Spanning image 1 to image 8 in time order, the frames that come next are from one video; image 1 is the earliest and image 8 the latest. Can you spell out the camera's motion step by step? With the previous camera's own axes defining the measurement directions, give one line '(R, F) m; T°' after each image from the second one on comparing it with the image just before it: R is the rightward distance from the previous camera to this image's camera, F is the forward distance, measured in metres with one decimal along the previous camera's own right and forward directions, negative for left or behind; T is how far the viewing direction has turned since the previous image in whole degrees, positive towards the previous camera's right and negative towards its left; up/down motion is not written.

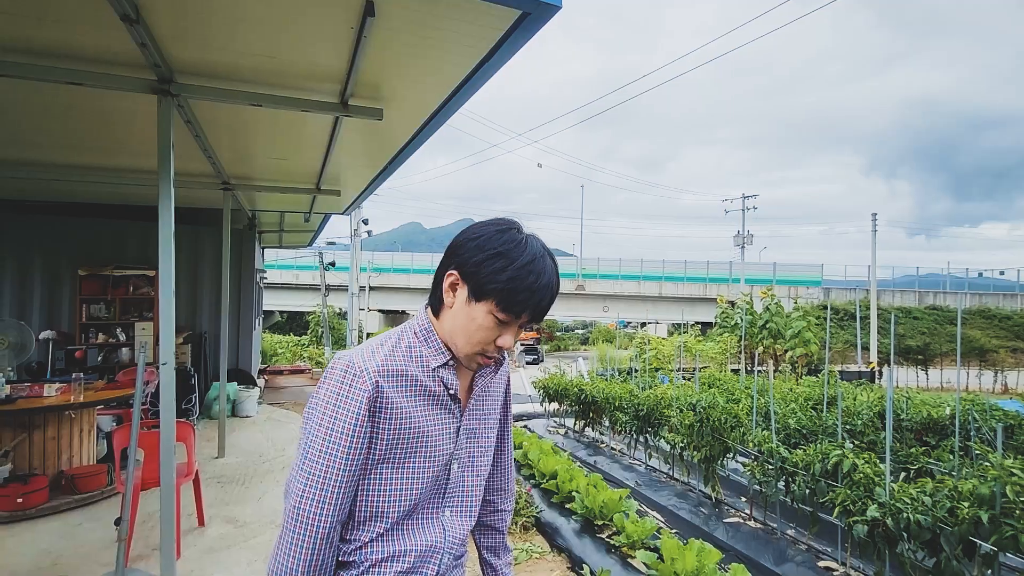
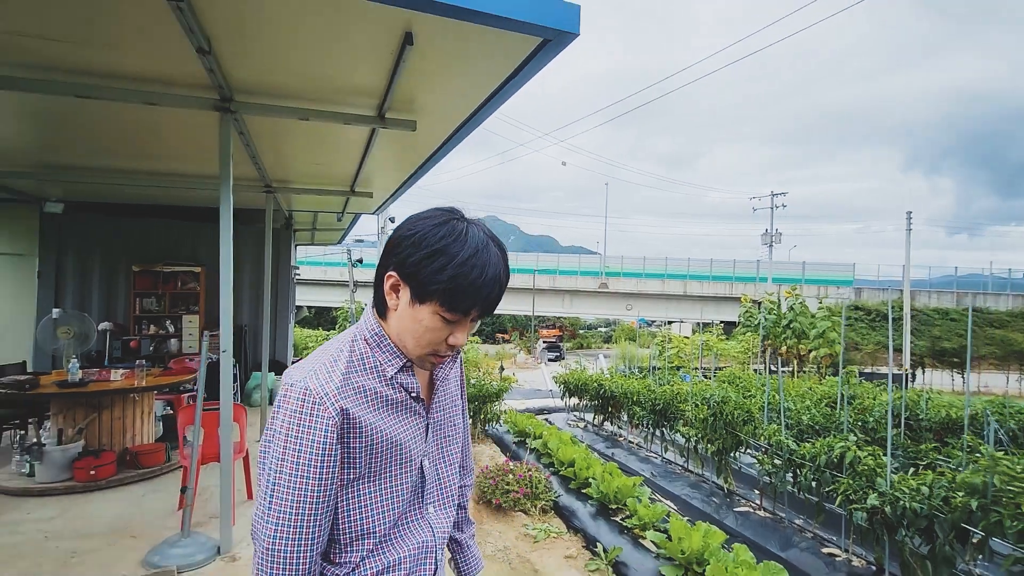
(0.0, -0.2) m; -3°
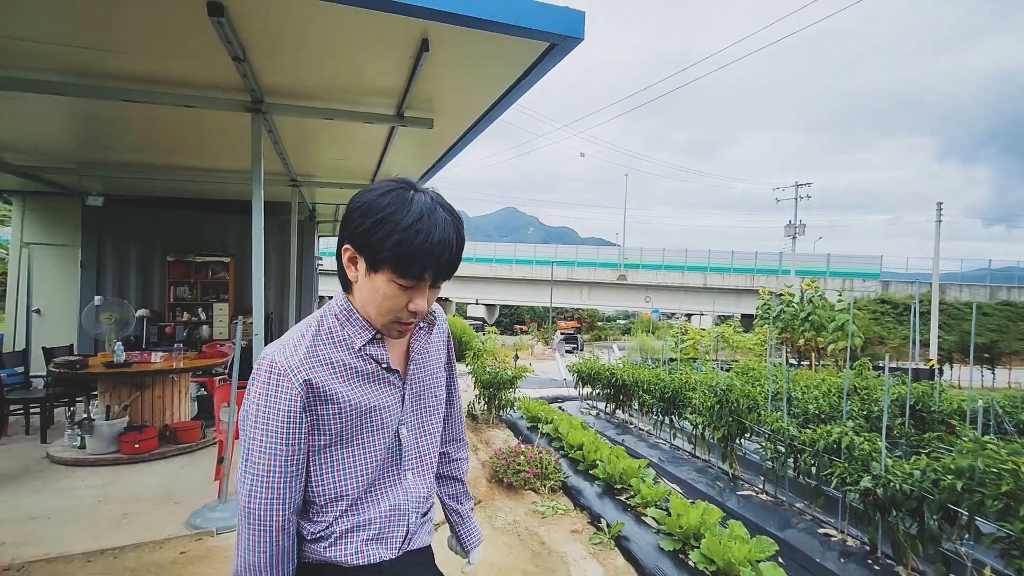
(+0.1, -0.2) m; -2°
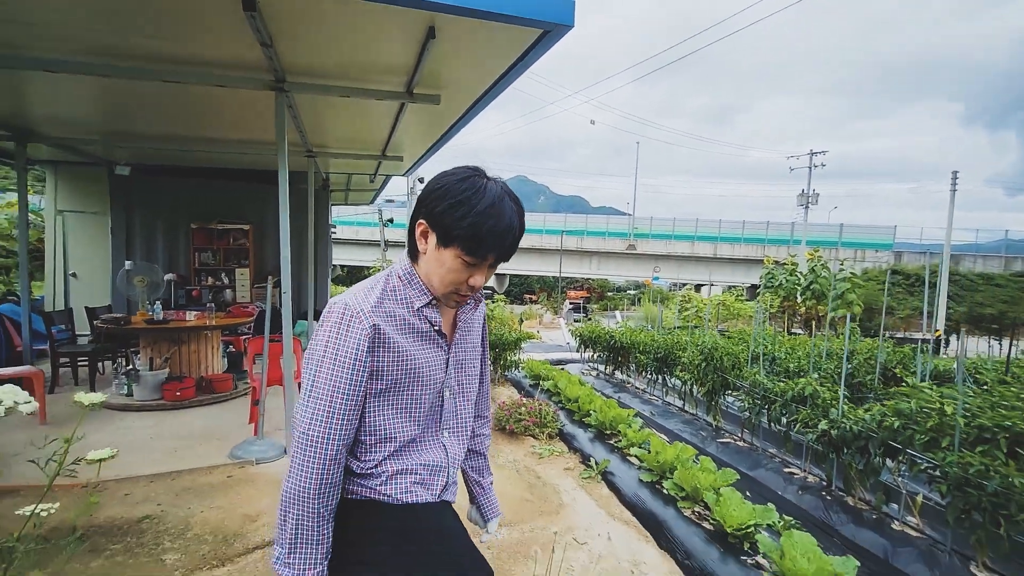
(+0.1, -0.4) m; -1°
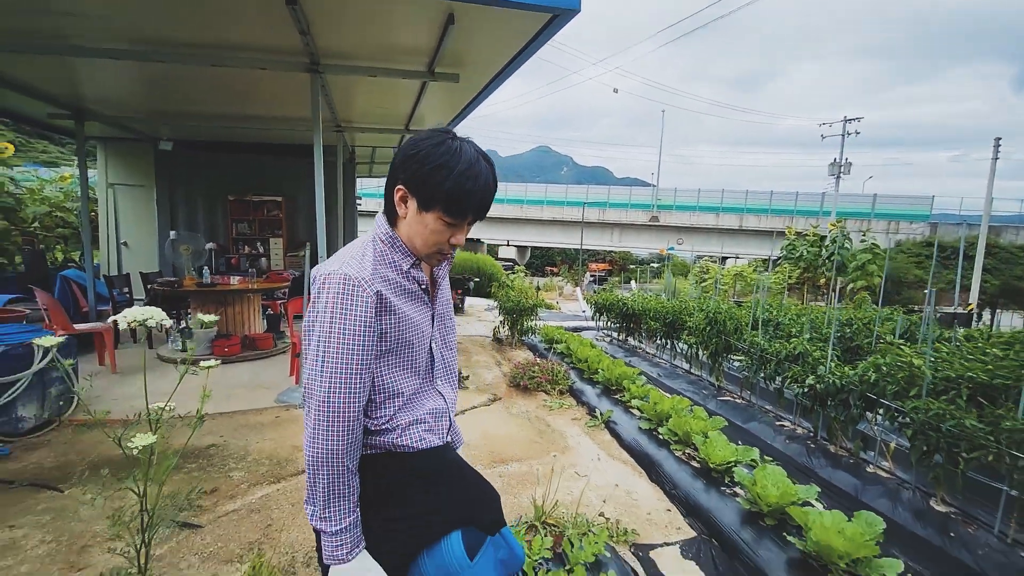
(+0.1, -0.3) m; -3°
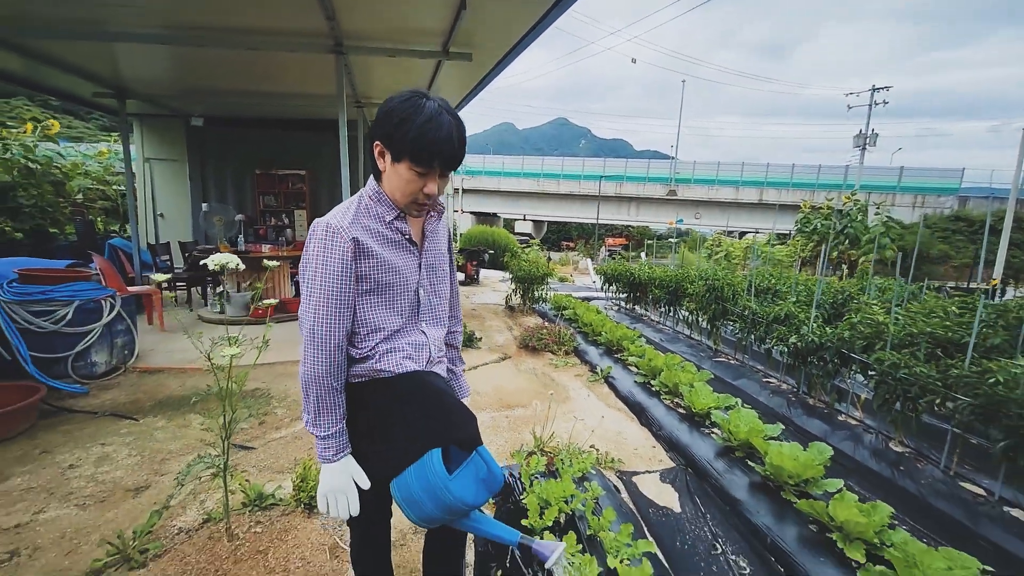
(+0.1, -0.4) m; -2°
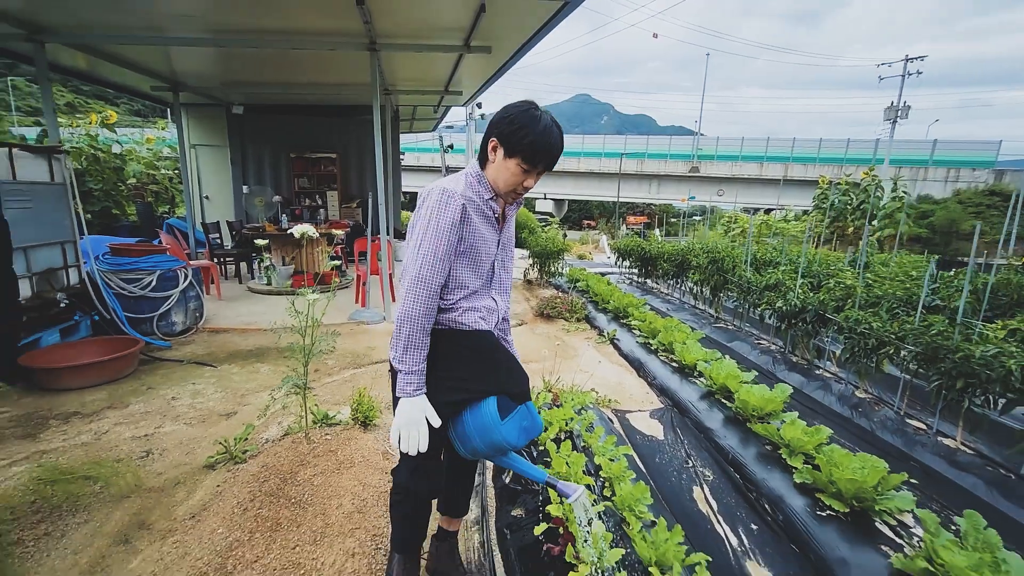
(+0.1, -0.5) m; -3°
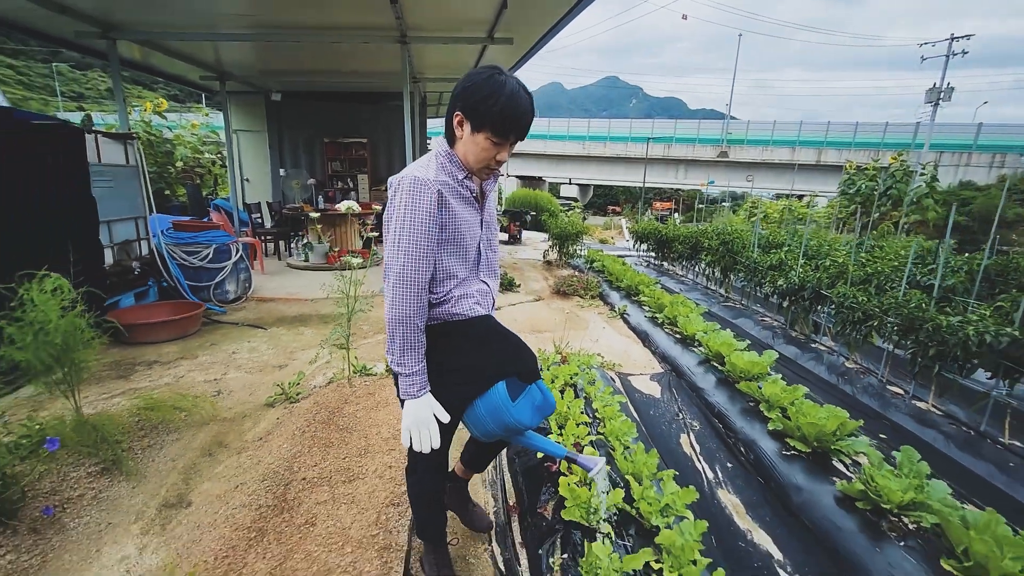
(+0.1, -0.4) m; -3°
